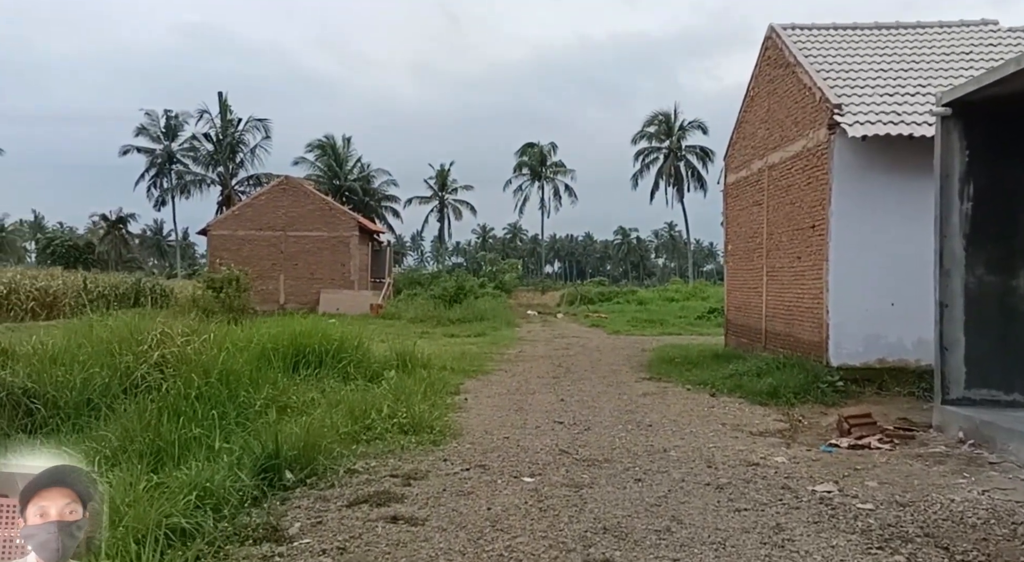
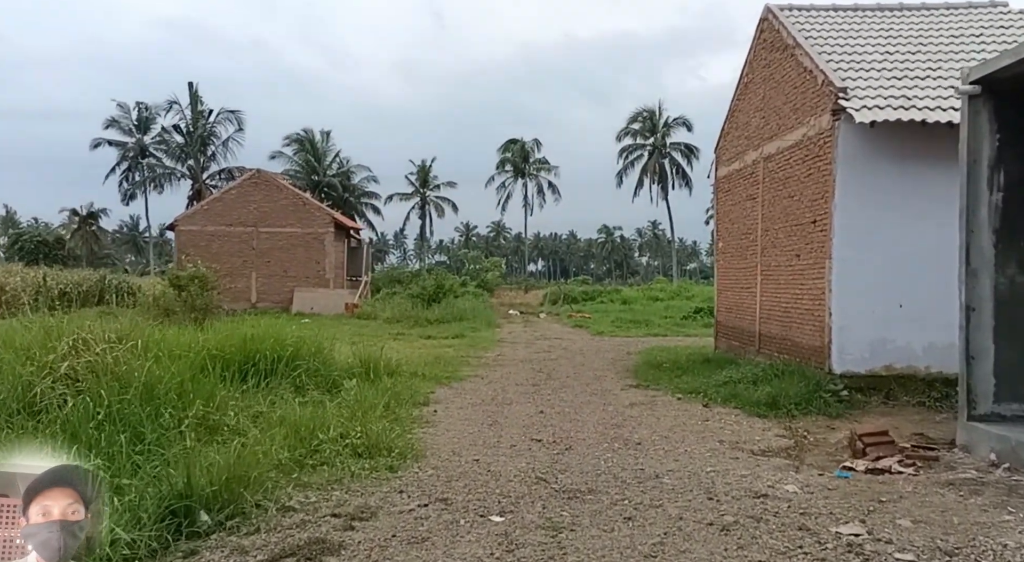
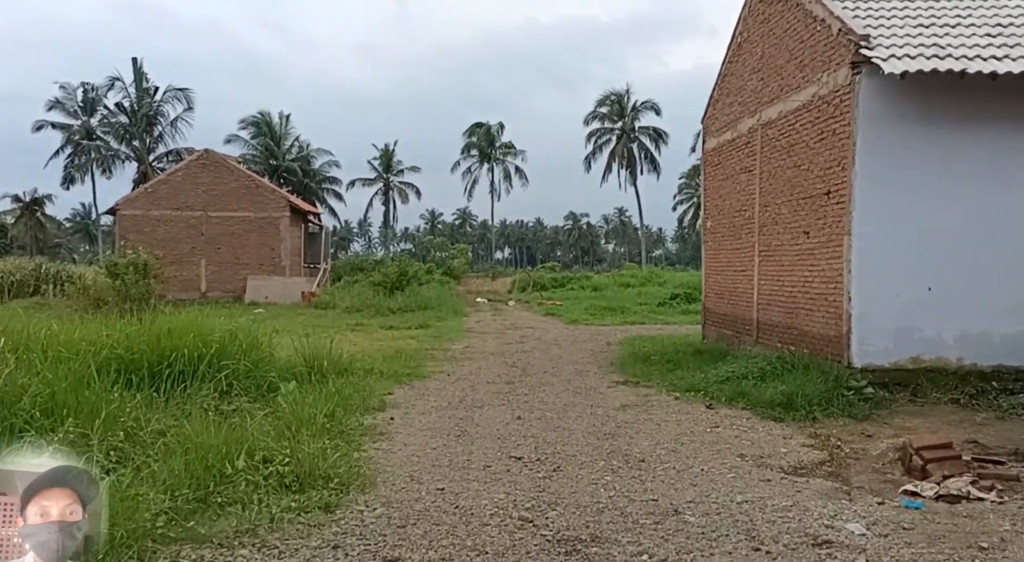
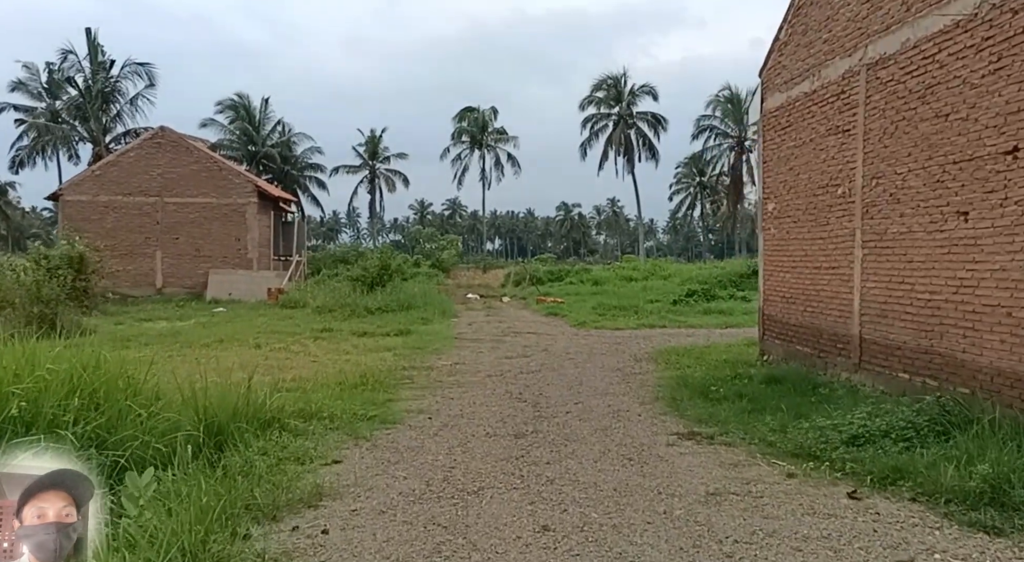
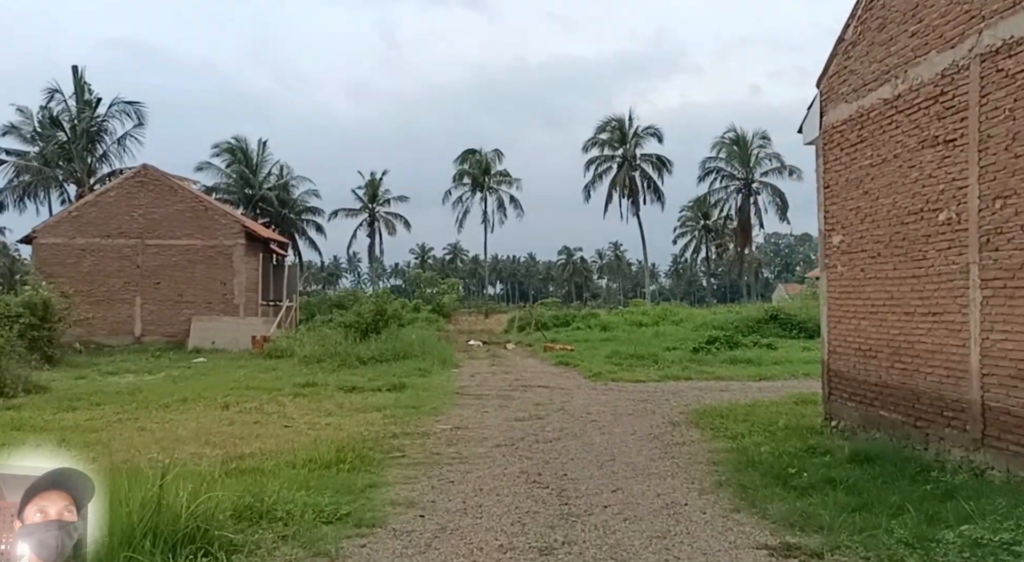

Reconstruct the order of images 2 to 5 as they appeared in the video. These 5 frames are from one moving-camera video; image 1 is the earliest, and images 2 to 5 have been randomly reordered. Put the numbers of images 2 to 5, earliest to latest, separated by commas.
2, 3, 4, 5
